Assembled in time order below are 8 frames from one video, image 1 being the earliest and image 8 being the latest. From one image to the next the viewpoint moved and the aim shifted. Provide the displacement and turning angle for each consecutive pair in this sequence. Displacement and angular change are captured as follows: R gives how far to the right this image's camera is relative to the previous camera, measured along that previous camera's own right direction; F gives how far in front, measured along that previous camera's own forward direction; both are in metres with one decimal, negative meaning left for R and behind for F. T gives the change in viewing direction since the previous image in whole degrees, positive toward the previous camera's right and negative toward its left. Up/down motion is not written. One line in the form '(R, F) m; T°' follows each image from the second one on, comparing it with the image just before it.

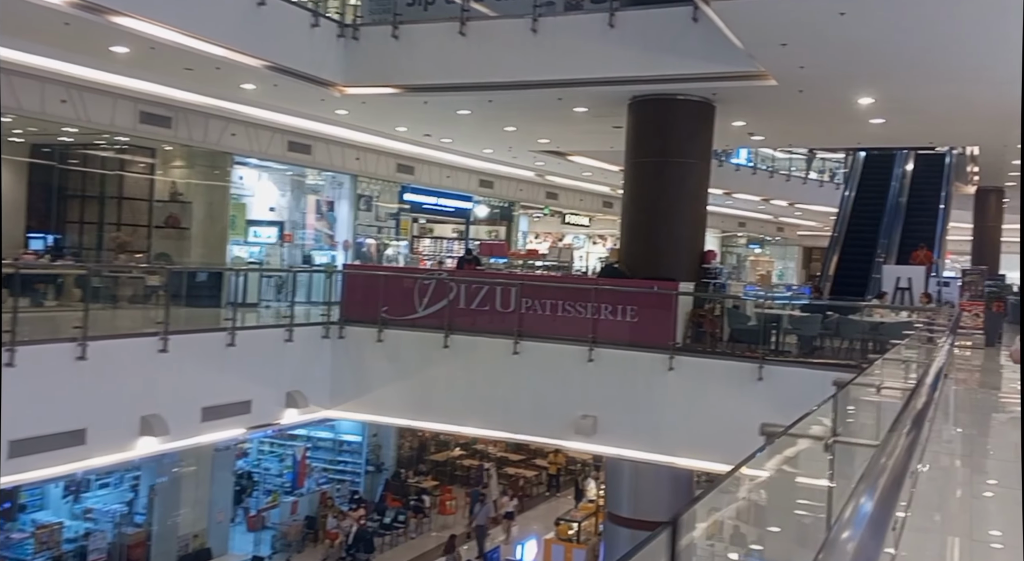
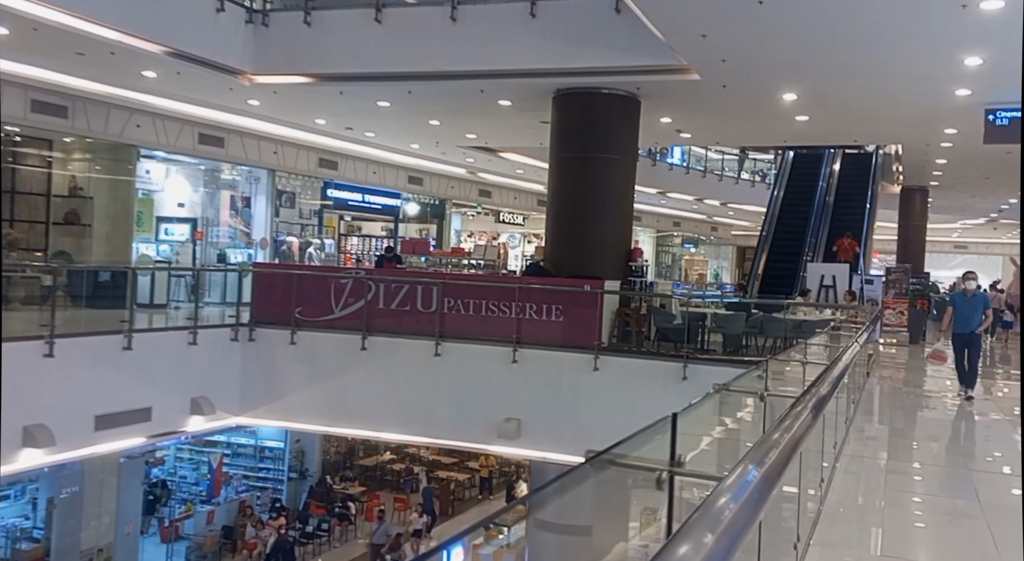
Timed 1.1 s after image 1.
(+0.2, +0.4) m; +4°
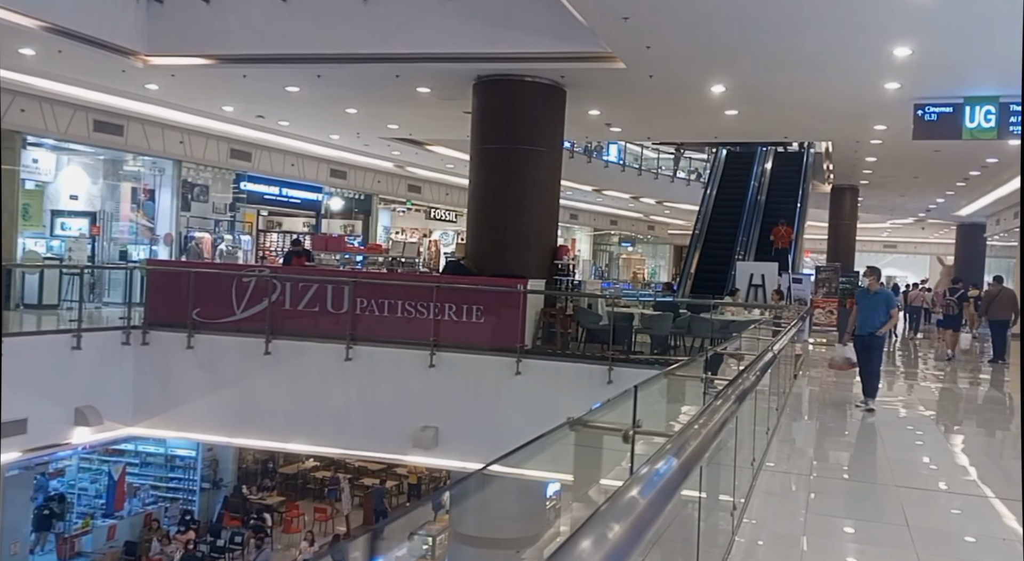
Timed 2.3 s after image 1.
(+0.2, +0.6) m; +4°
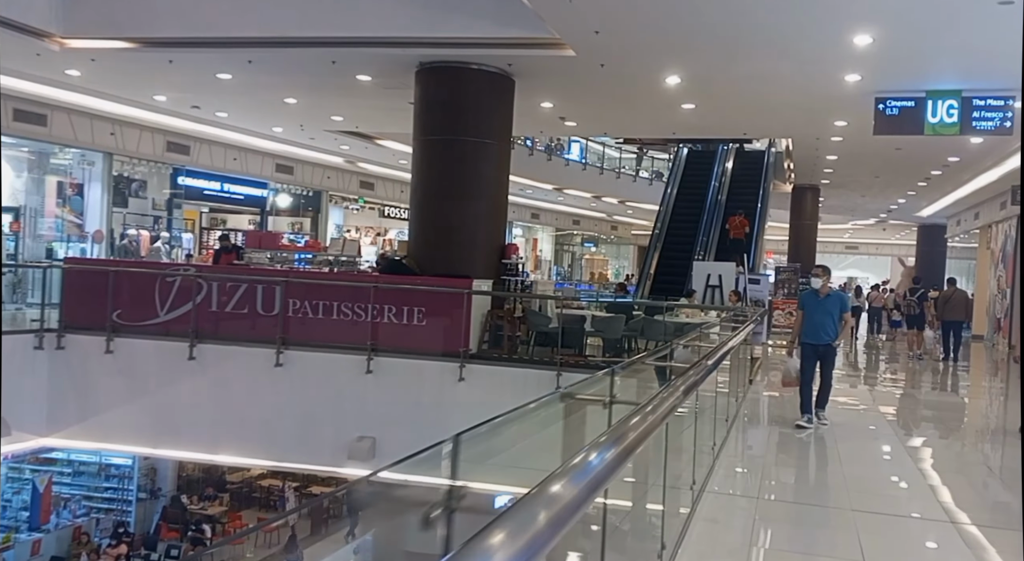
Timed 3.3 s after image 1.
(+0.2, +0.5) m; +2°
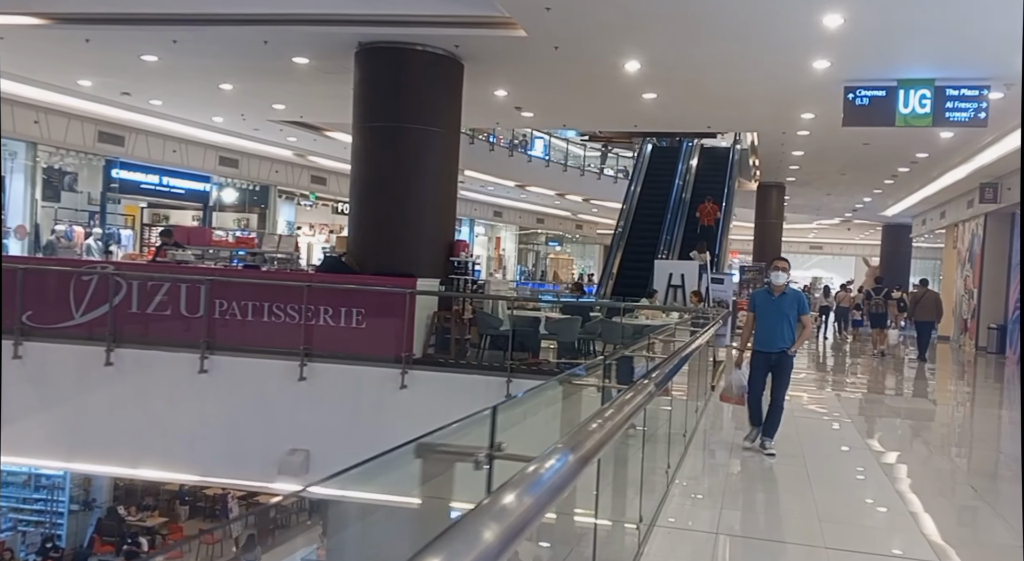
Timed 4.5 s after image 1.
(+0.2, +0.6) m; +2°
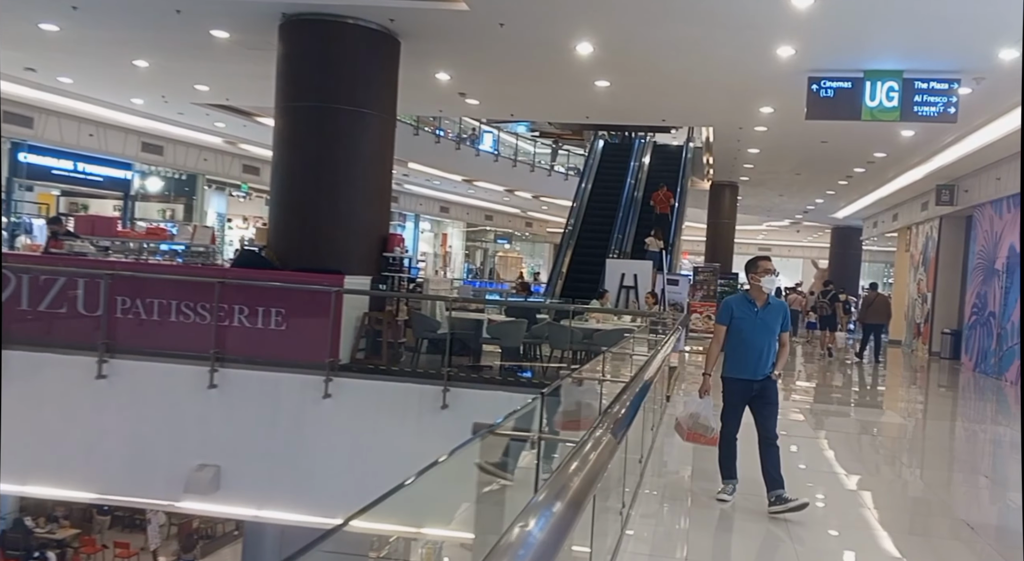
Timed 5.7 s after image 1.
(+0.1, +0.7) m; +3°
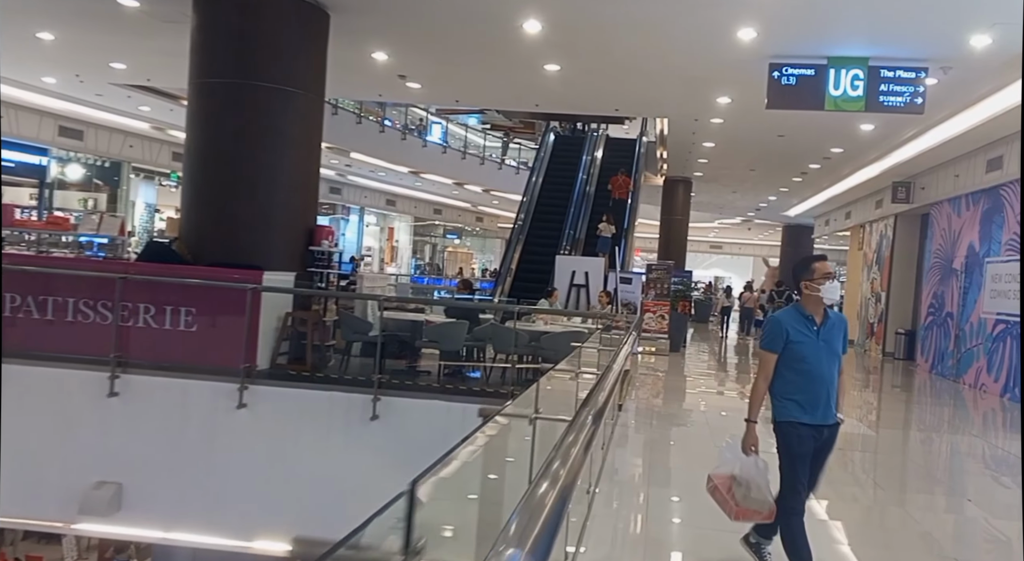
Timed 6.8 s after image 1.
(+0.1, +0.6) m; +3°
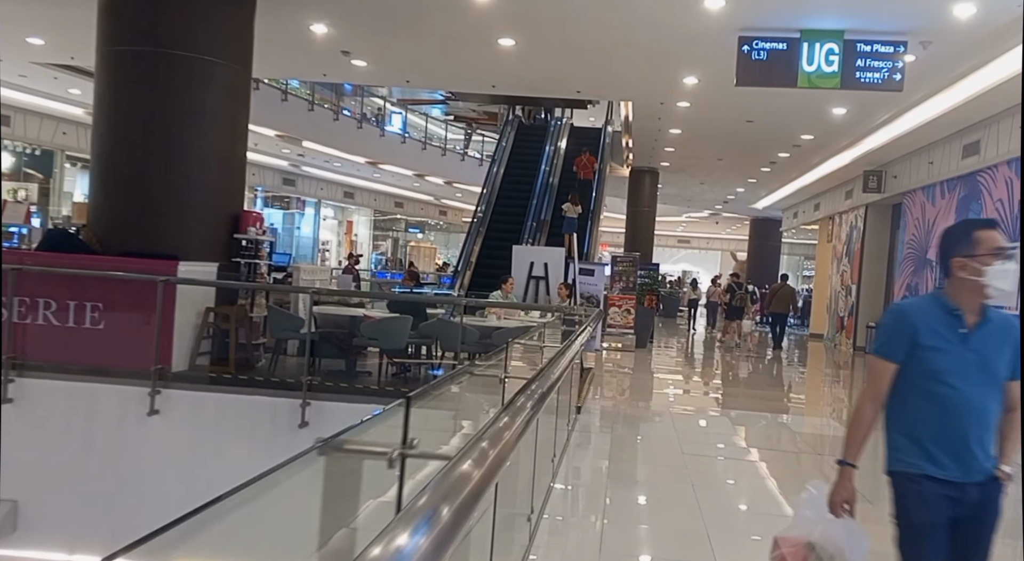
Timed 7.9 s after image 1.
(+0.1, +0.6) m; +2°
